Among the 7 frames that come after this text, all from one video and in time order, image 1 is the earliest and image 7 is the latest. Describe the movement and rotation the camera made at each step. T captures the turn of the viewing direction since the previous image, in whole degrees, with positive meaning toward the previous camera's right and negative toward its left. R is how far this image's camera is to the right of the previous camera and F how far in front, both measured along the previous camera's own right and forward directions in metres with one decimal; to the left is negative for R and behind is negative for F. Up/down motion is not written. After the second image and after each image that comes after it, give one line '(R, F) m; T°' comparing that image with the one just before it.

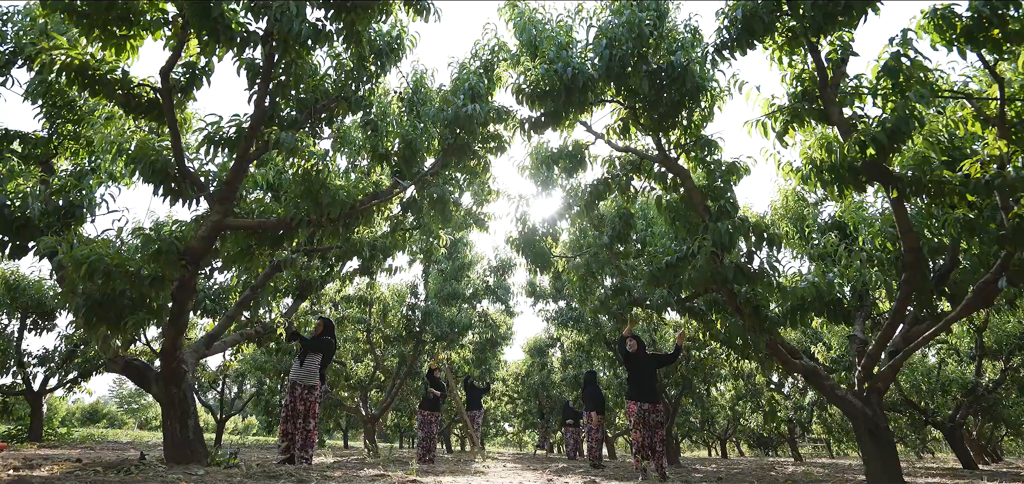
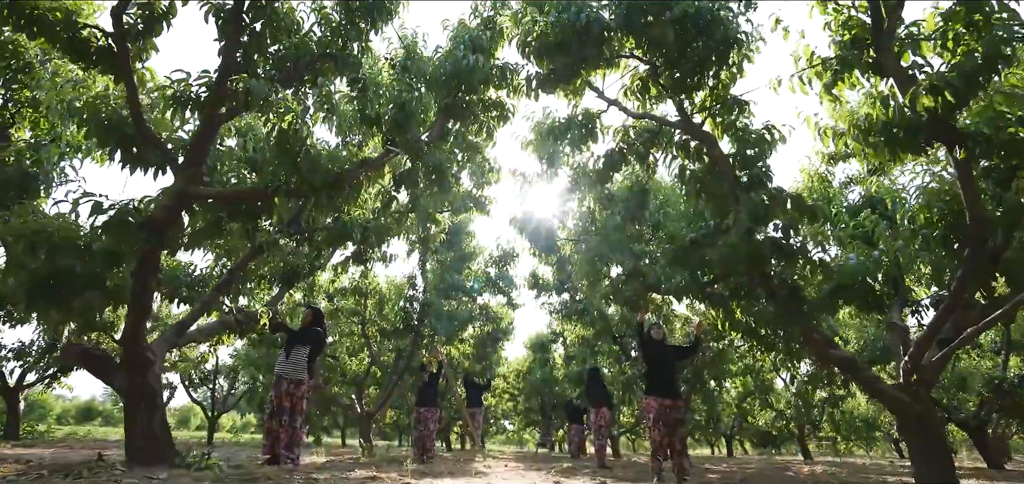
(0.0, +0.7) m; 0°
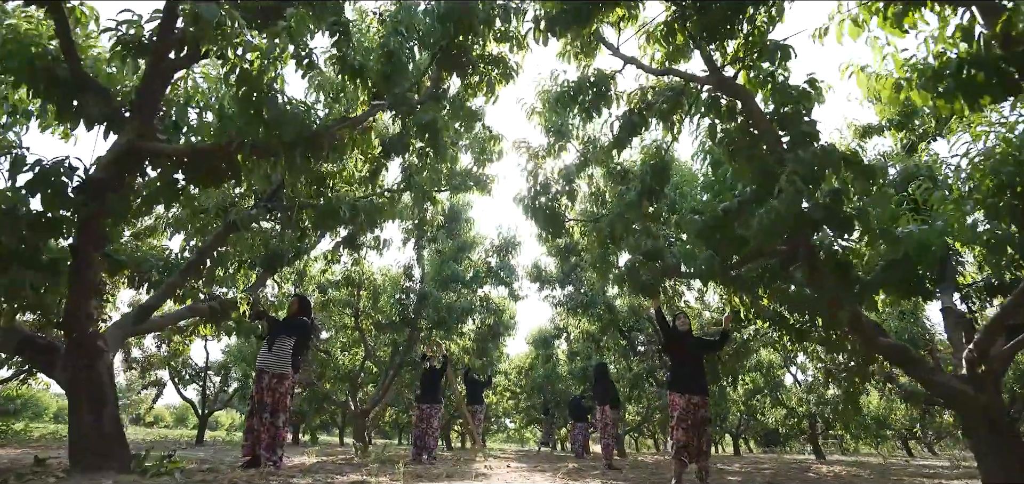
(0.0, +0.8) m; 0°
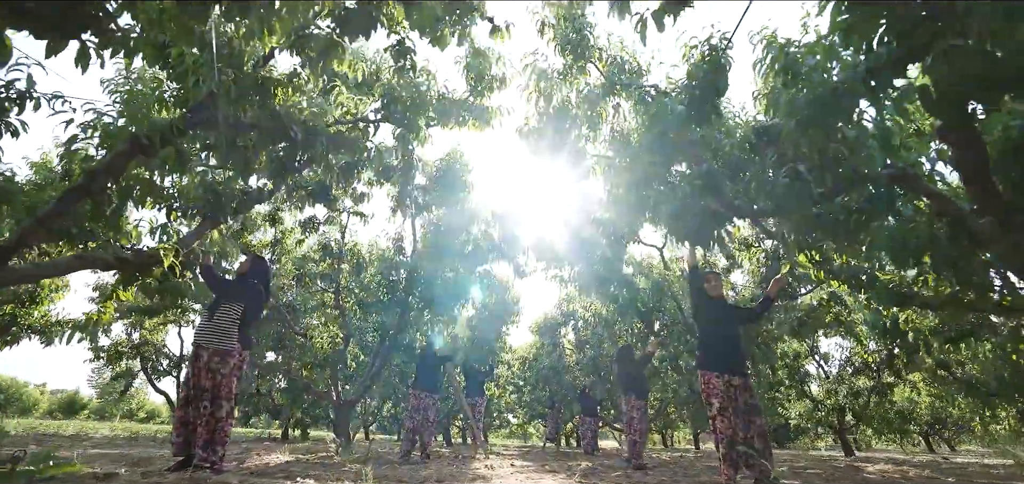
(0.0, +1.7) m; 0°
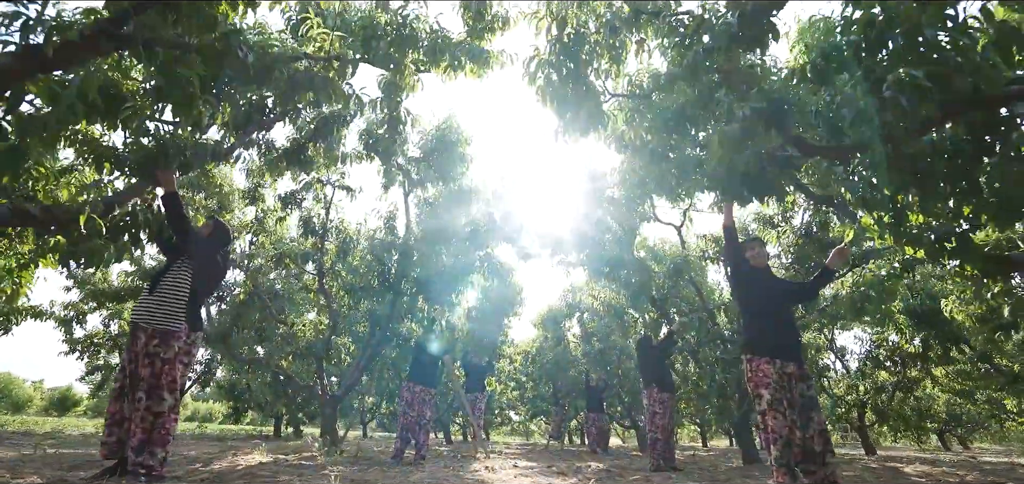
(0.0, +1.1) m; 0°
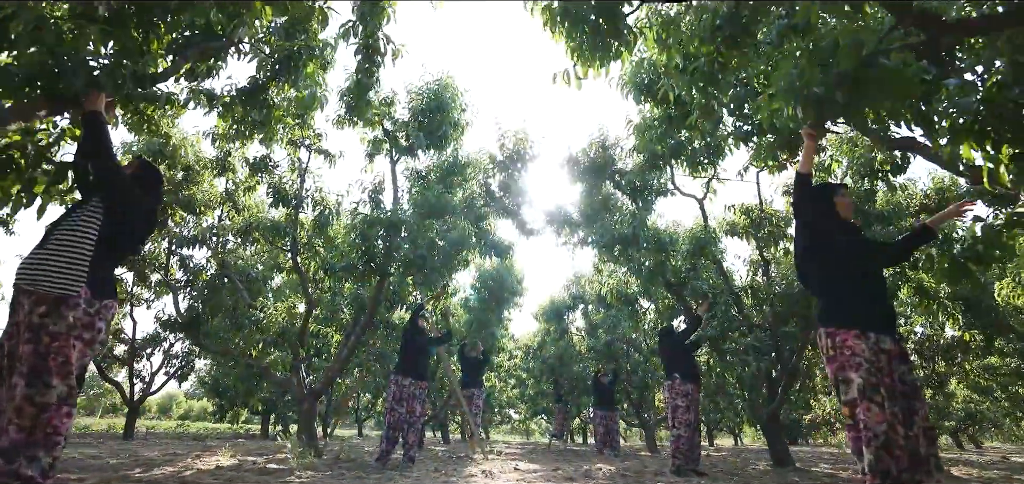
(0.0, +1.2) m; 0°
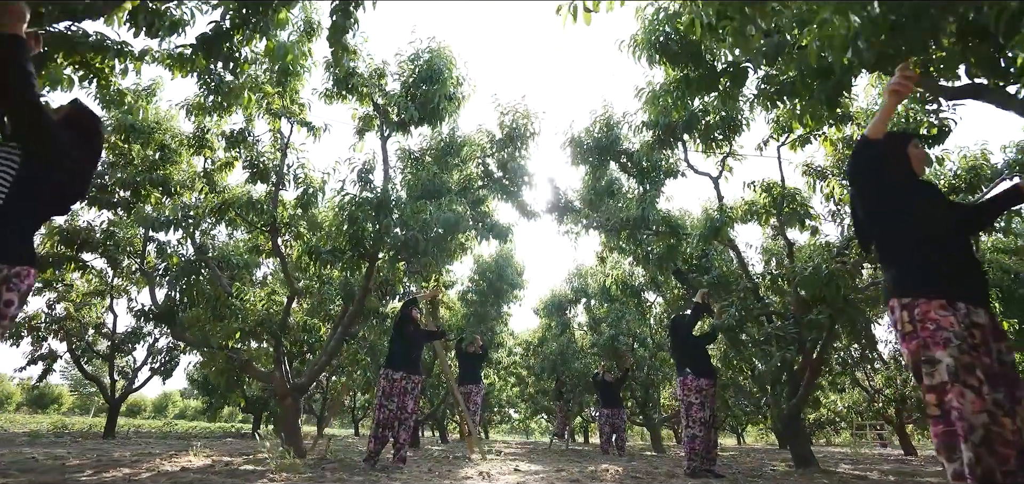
(0.0, +0.7) m; 0°
